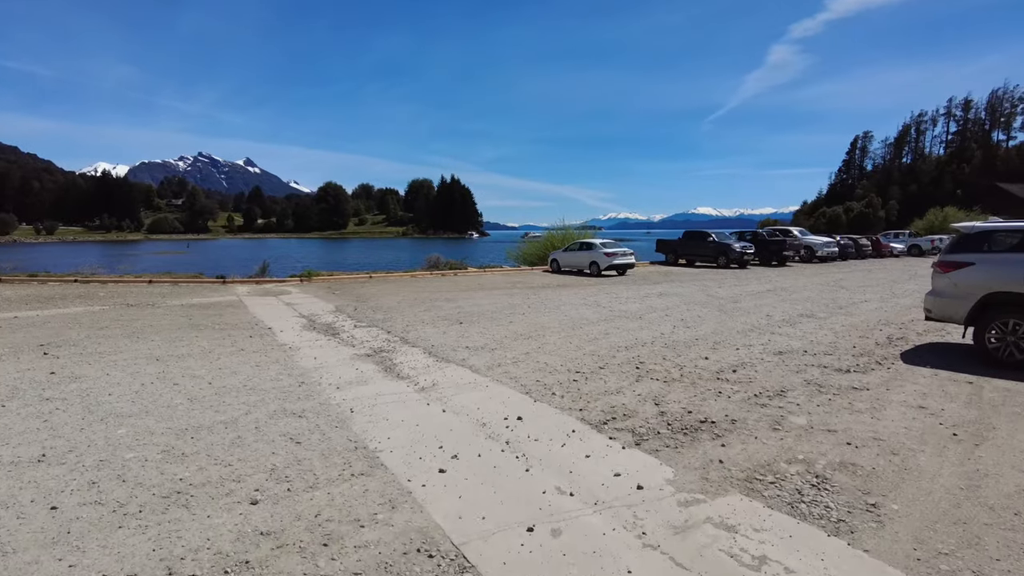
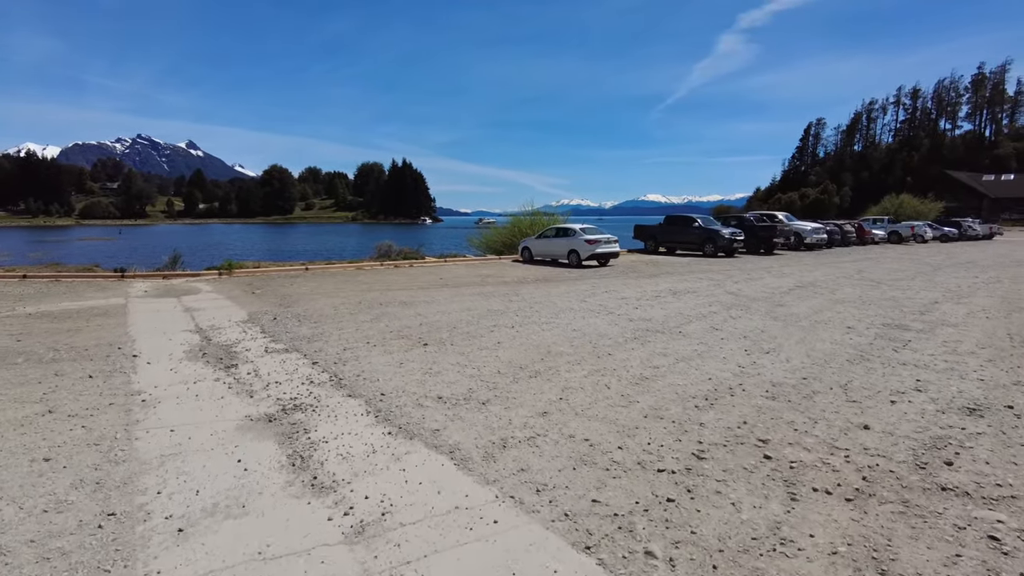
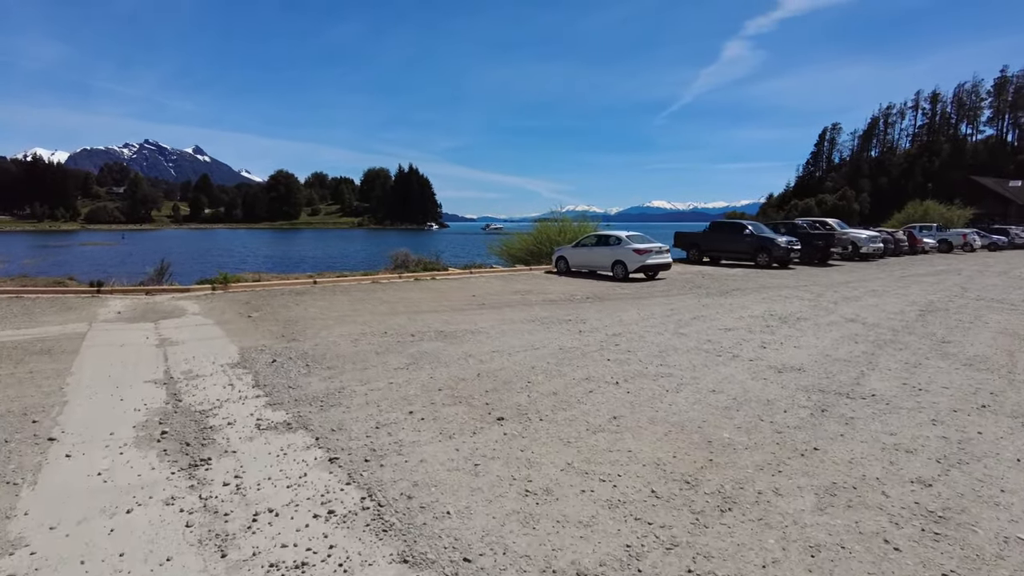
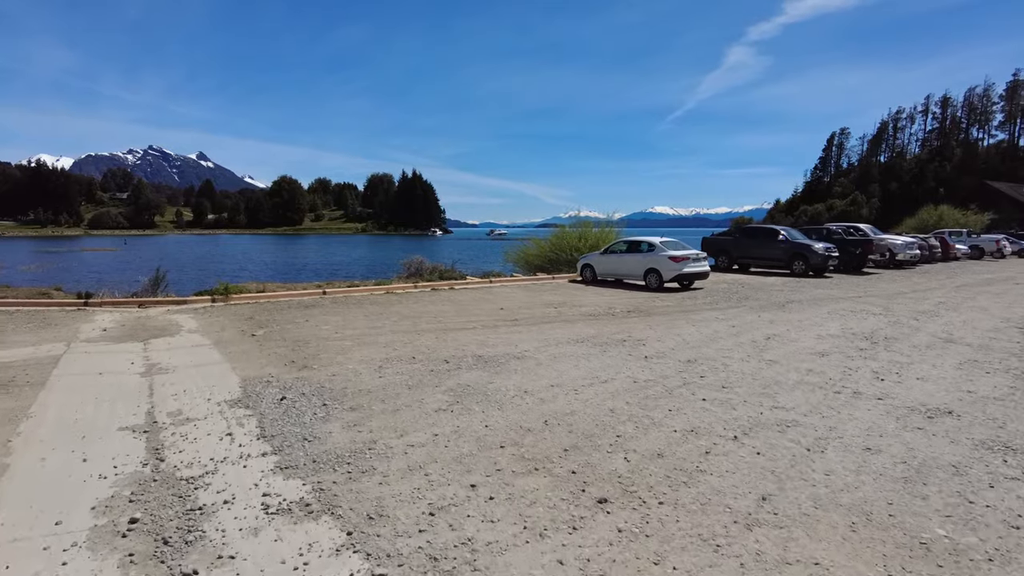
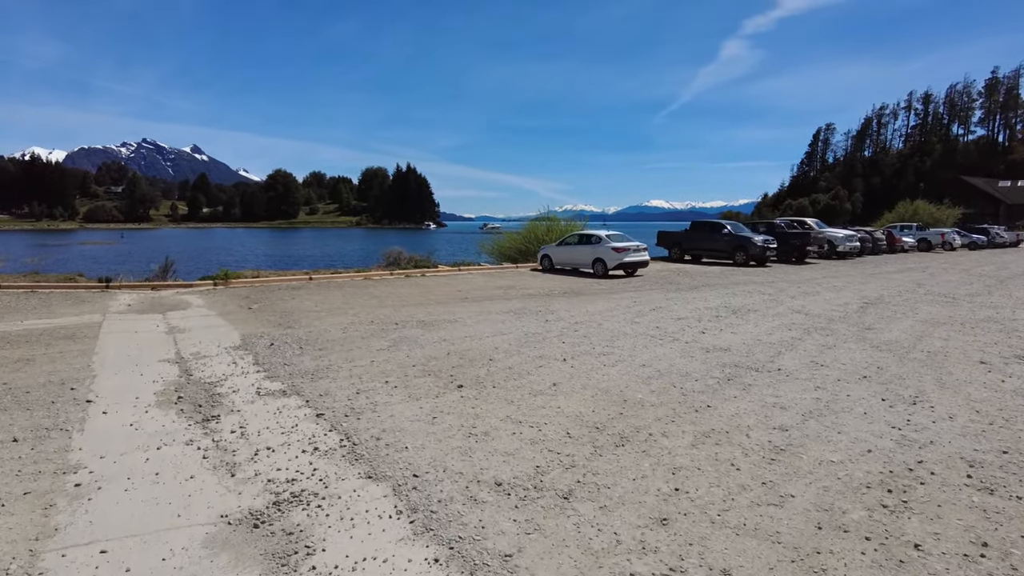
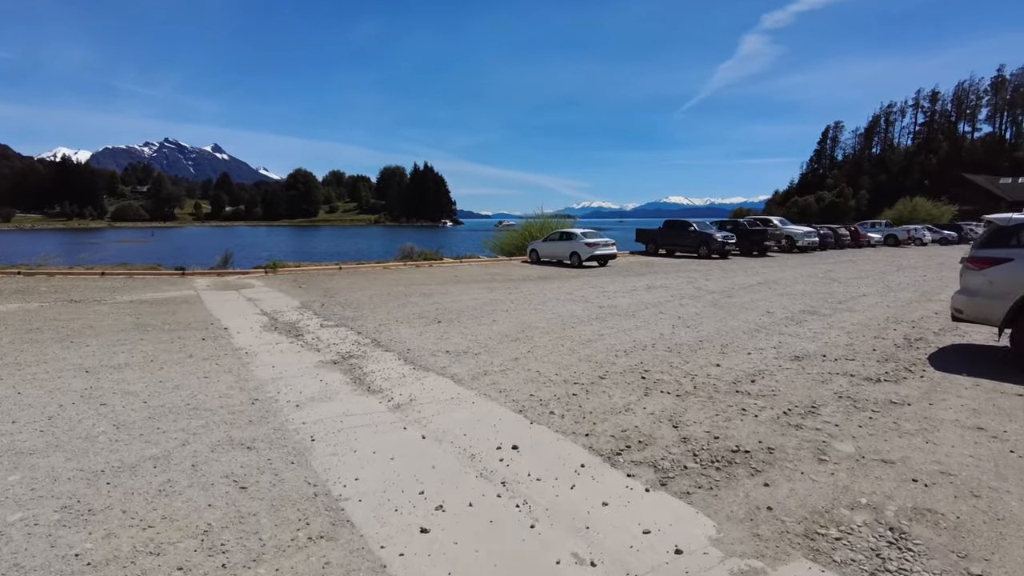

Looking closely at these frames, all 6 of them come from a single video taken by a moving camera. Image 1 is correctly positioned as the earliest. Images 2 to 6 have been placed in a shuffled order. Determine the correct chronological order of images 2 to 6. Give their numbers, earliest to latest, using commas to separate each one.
6, 2, 5, 3, 4
